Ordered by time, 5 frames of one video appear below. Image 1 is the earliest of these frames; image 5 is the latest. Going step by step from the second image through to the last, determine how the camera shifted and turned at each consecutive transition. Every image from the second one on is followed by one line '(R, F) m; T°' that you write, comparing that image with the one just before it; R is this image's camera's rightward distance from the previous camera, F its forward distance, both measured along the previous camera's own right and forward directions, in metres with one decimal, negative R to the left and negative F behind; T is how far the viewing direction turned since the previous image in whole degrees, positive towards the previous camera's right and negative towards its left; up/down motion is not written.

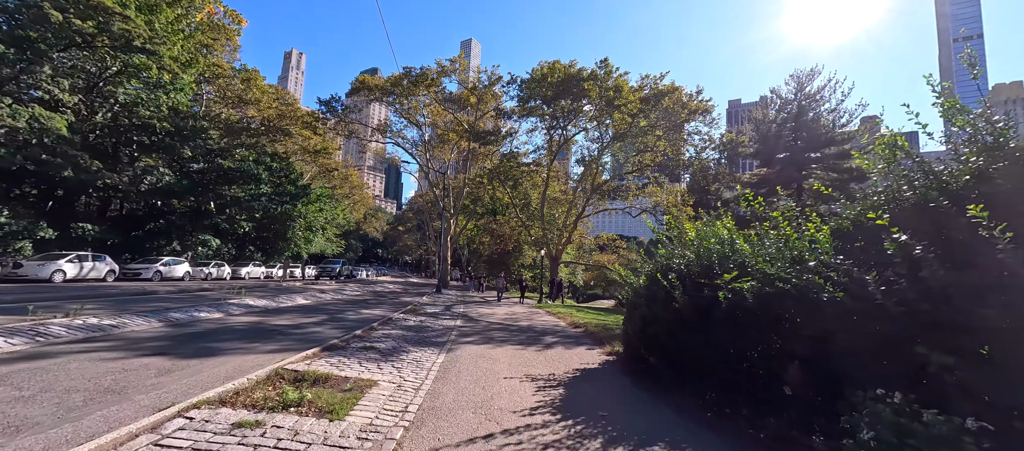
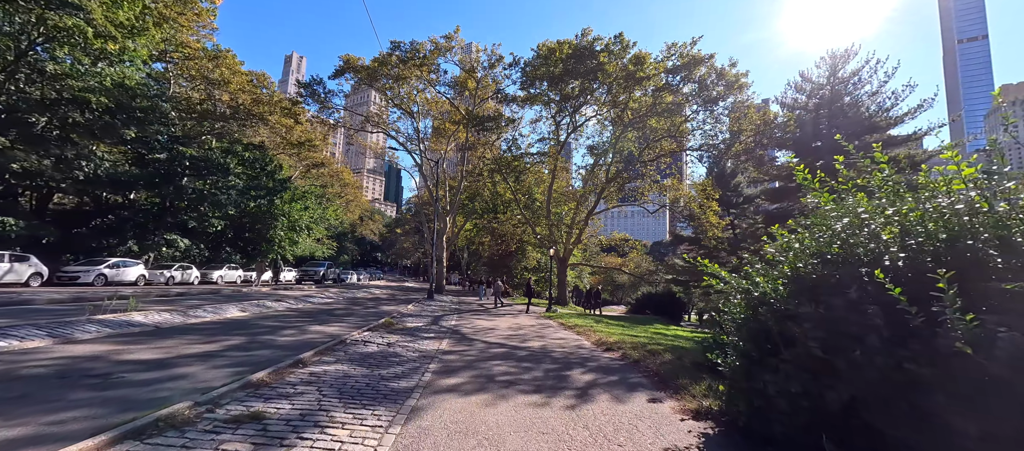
(-0.1, +3.3) m; 0°
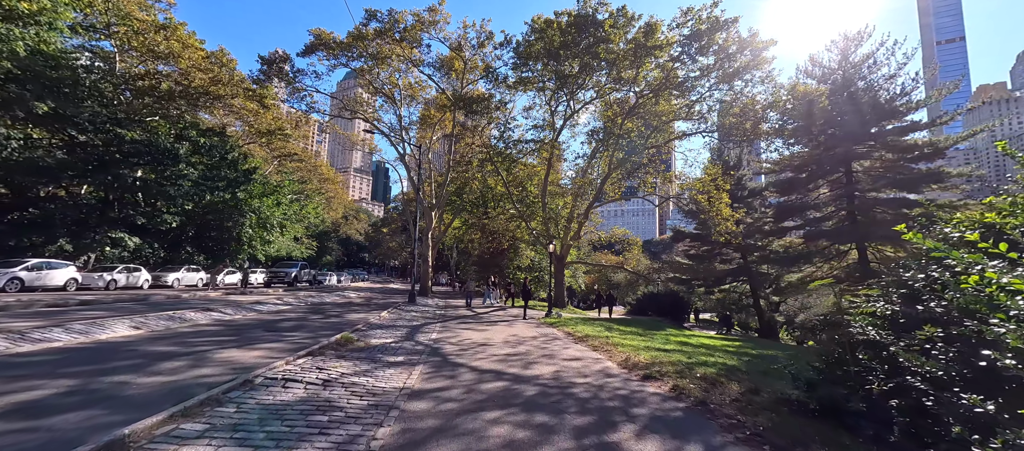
(-0.2, +2.5) m; +2°
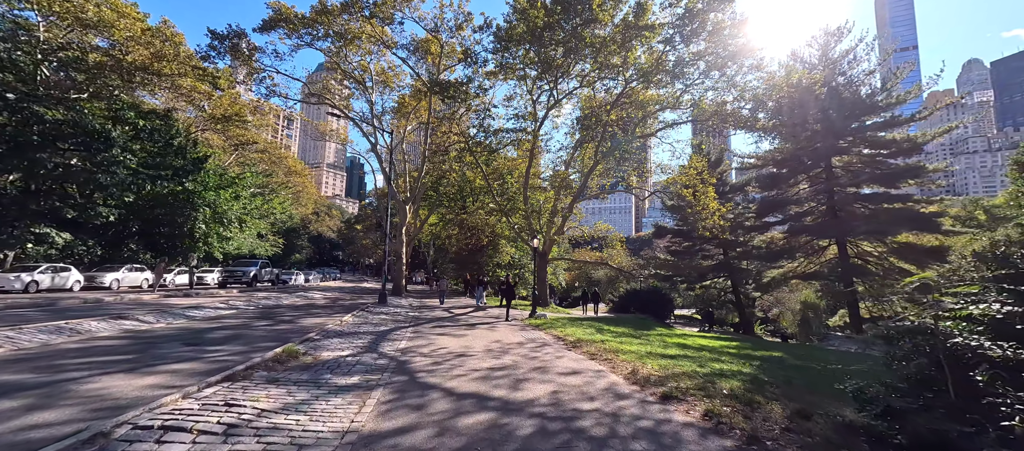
(-0.1, +1.4) m; +3°
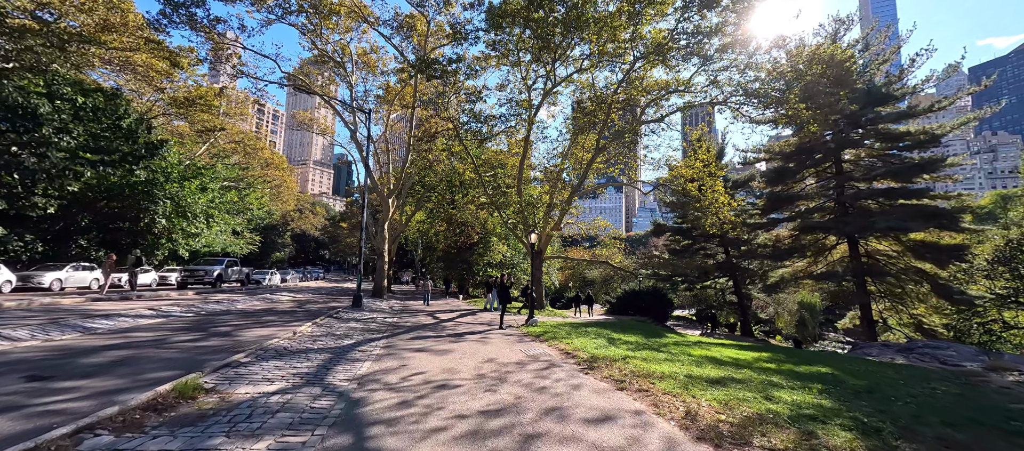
(-0.1, +2.0) m; +1°
